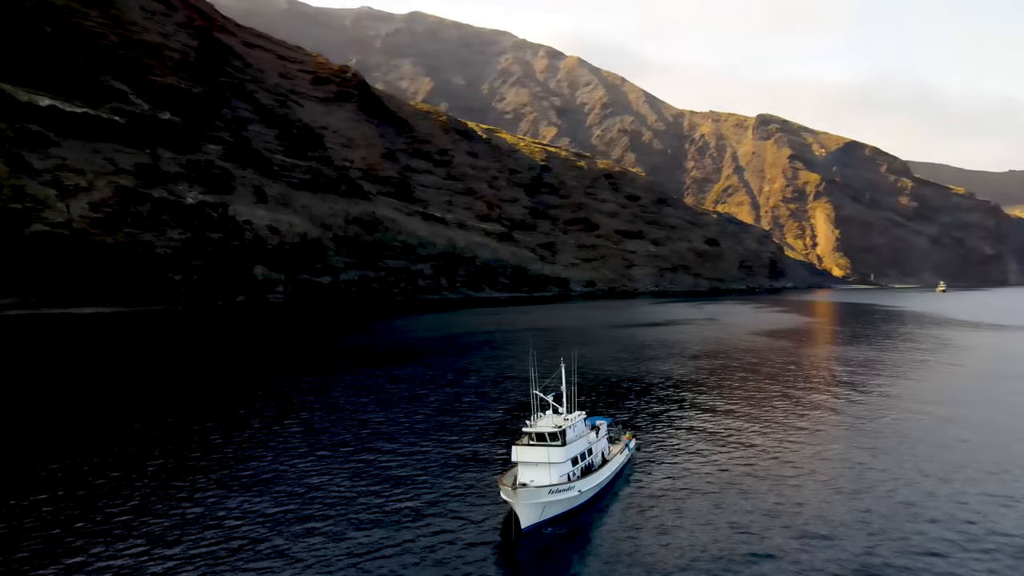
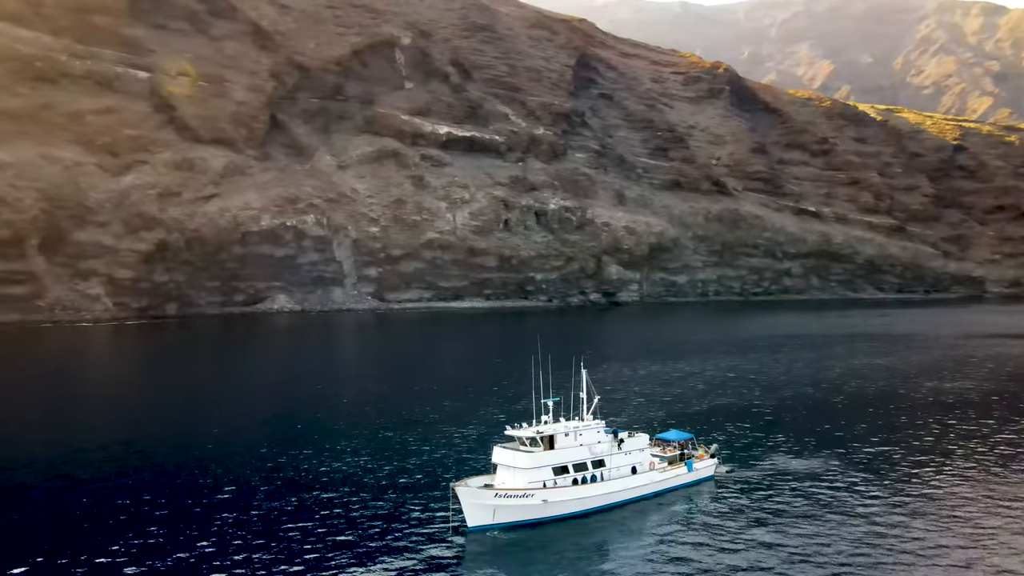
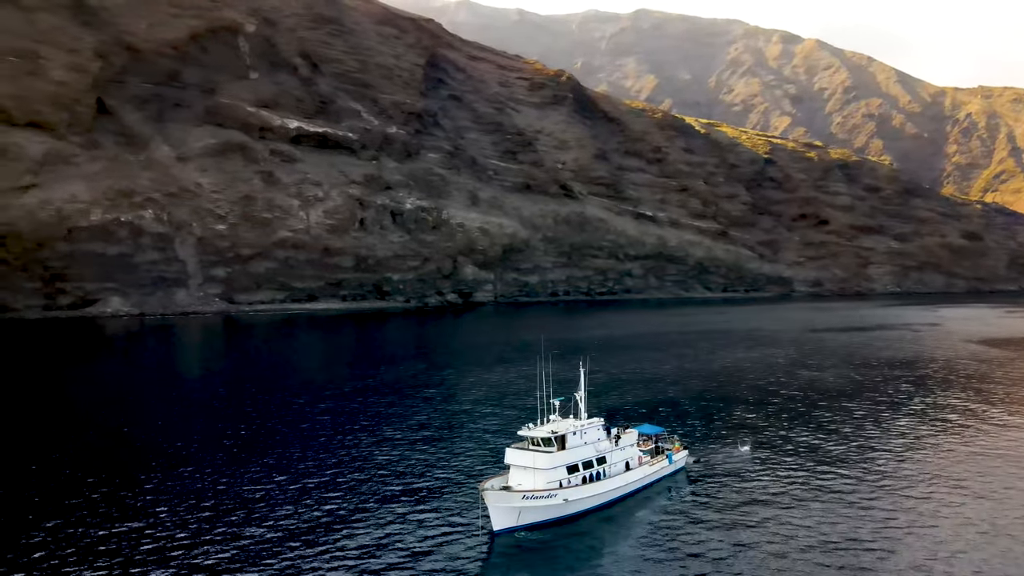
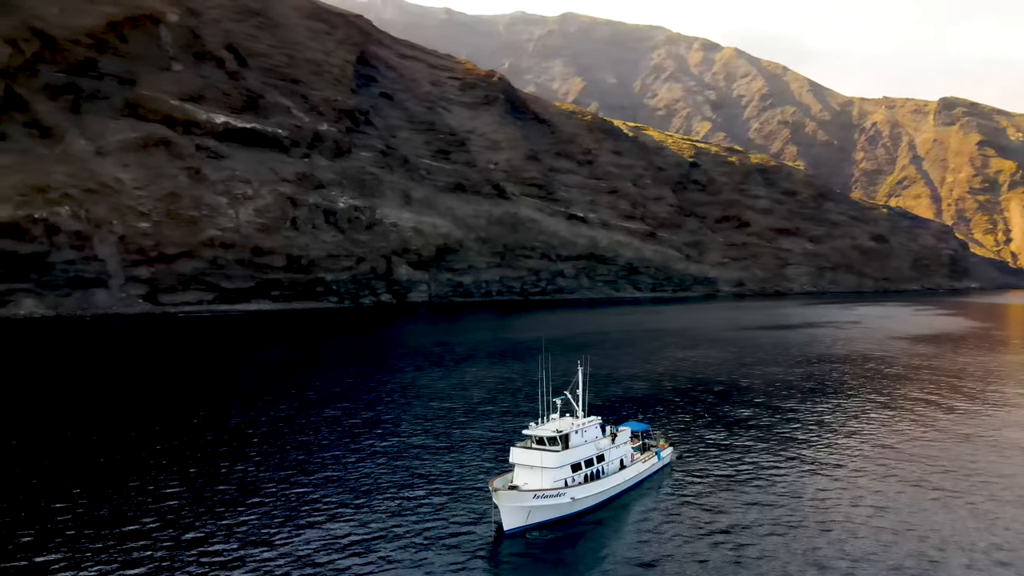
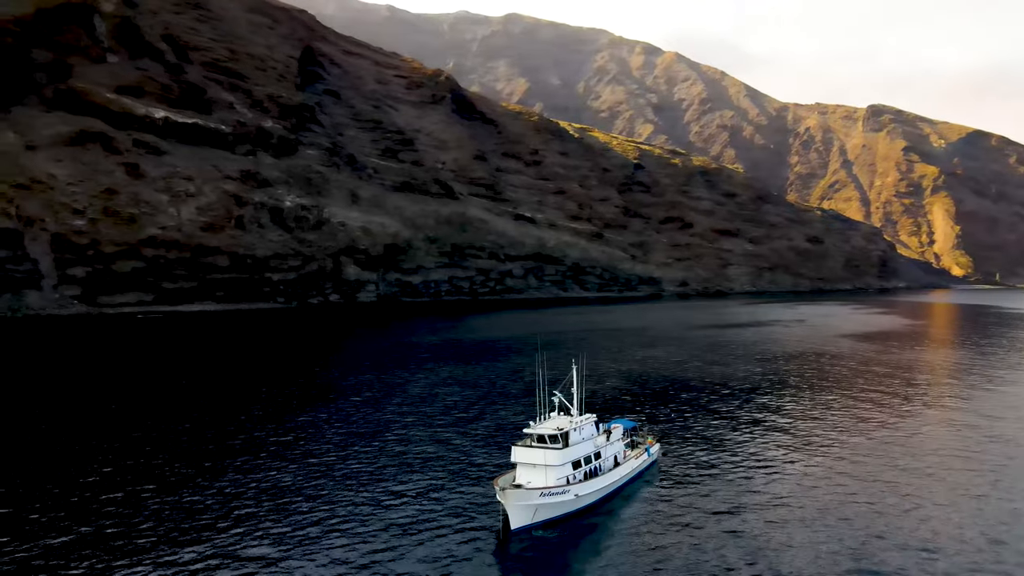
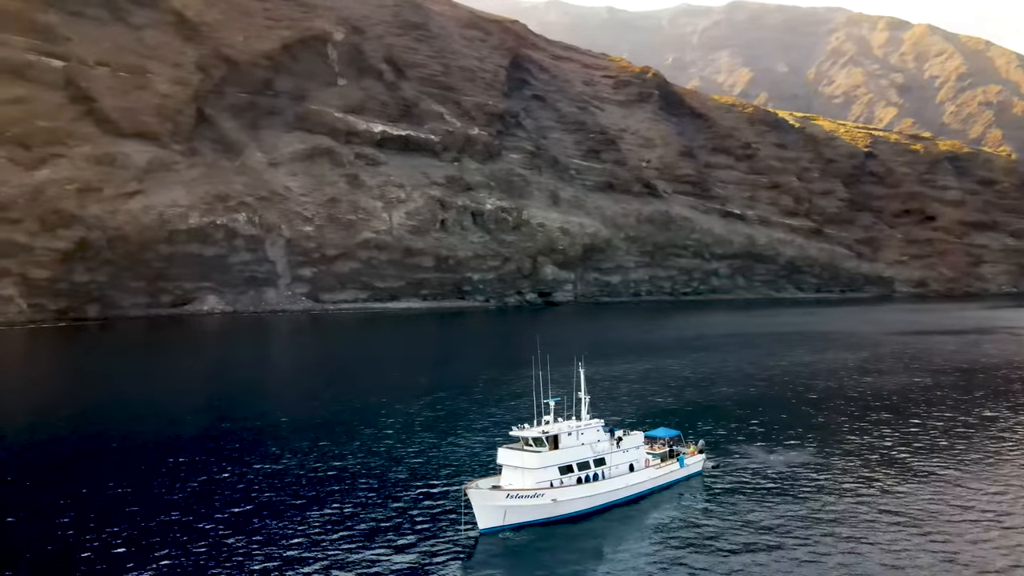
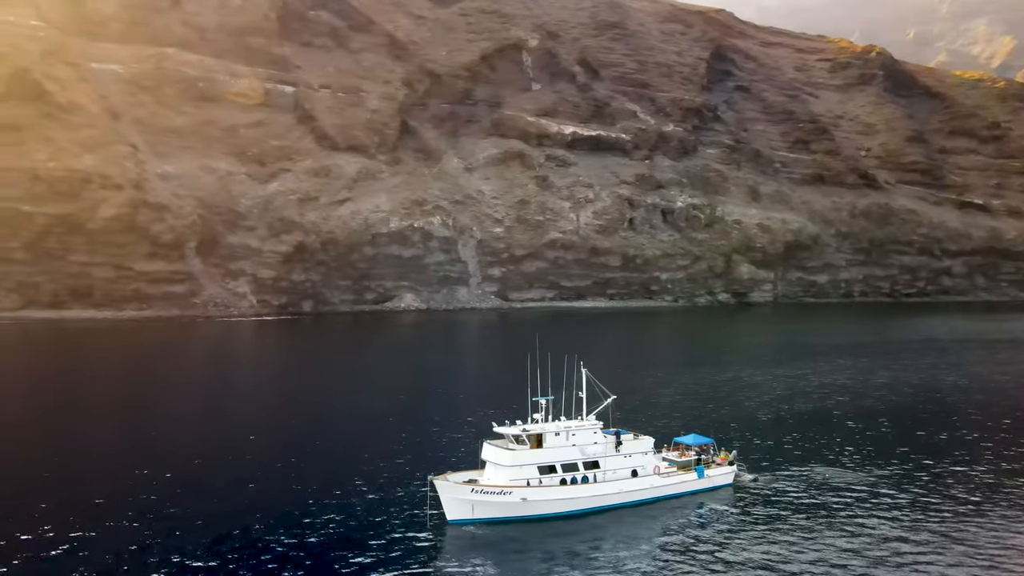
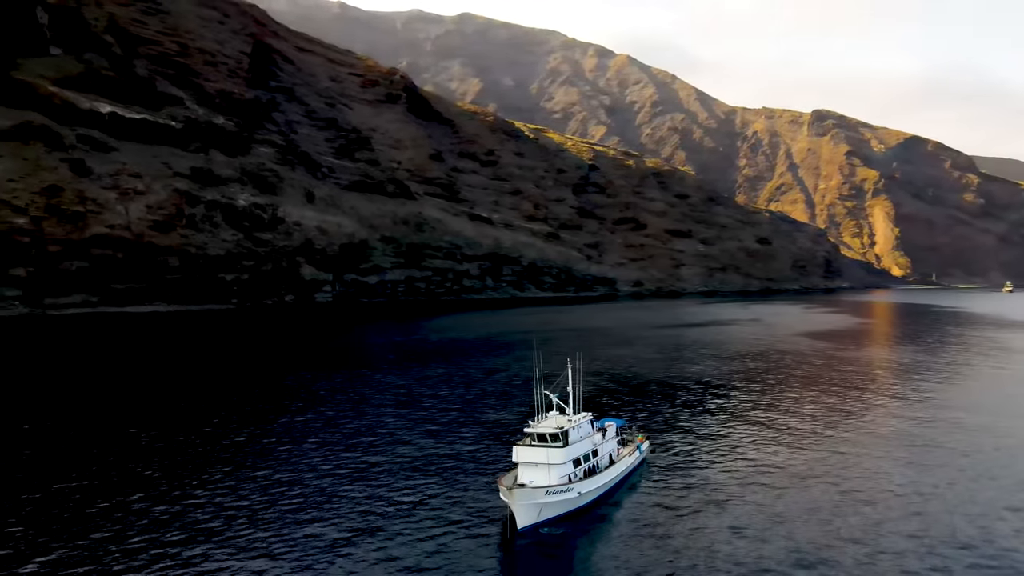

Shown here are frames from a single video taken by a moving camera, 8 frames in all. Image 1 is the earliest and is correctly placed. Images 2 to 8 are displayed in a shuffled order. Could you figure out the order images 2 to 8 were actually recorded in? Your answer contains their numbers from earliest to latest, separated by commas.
8, 5, 4, 3, 6, 2, 7
